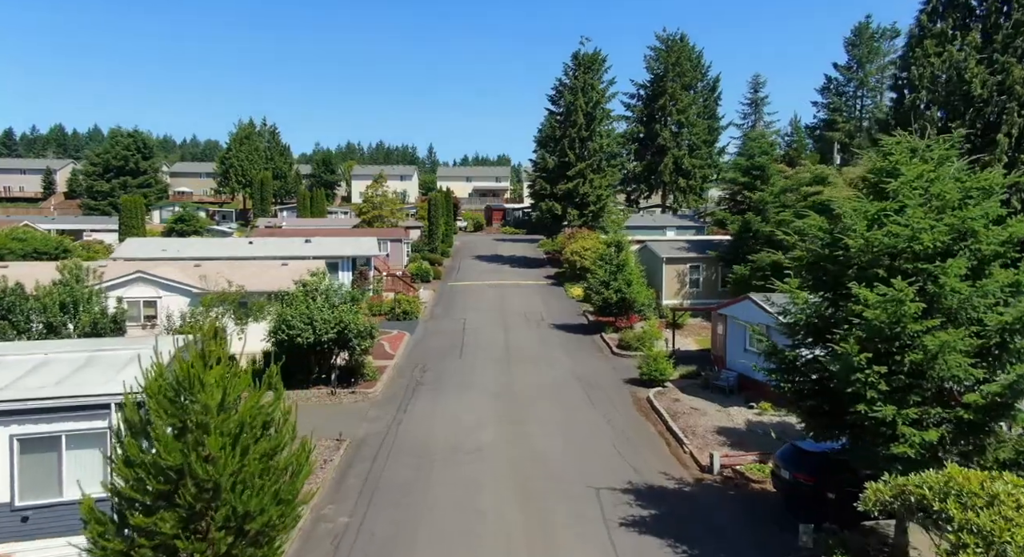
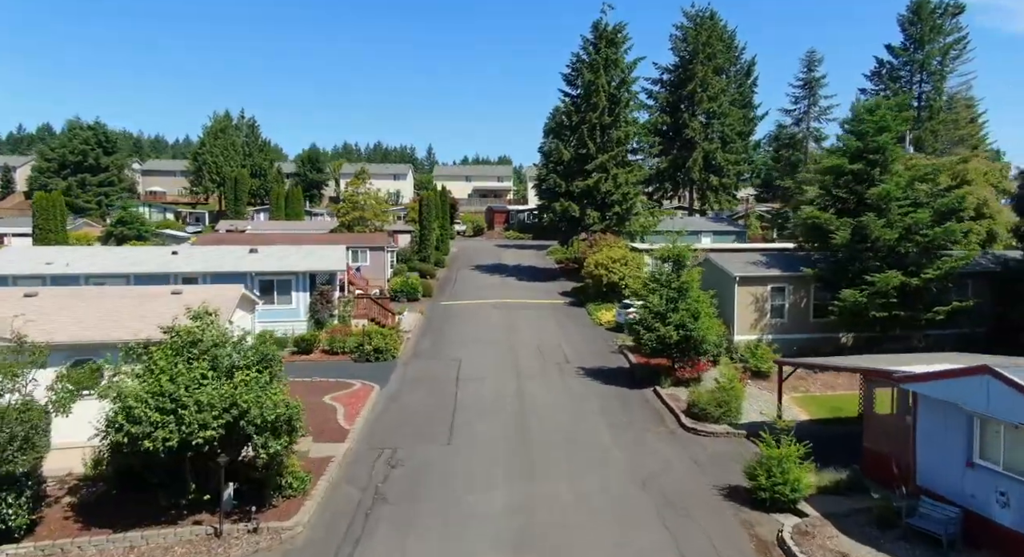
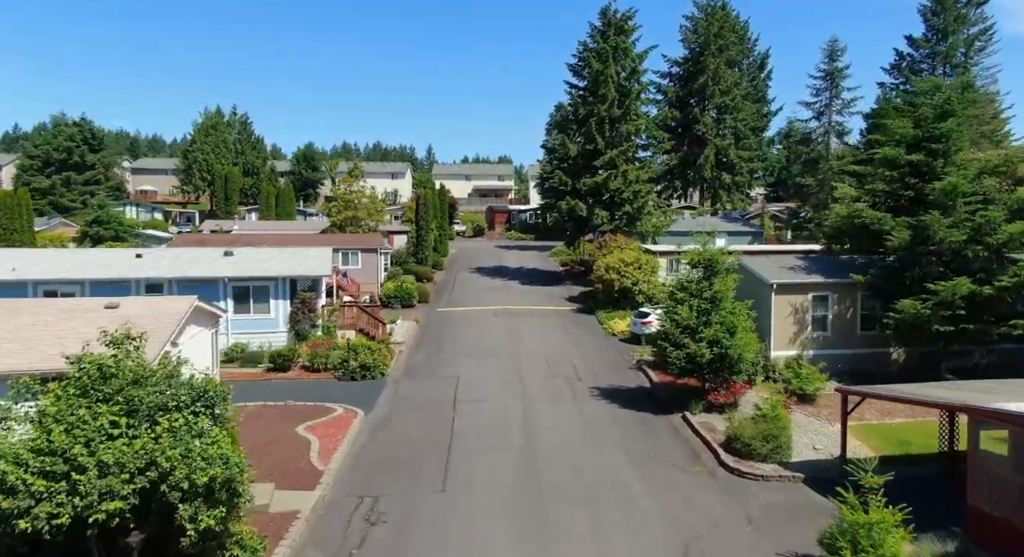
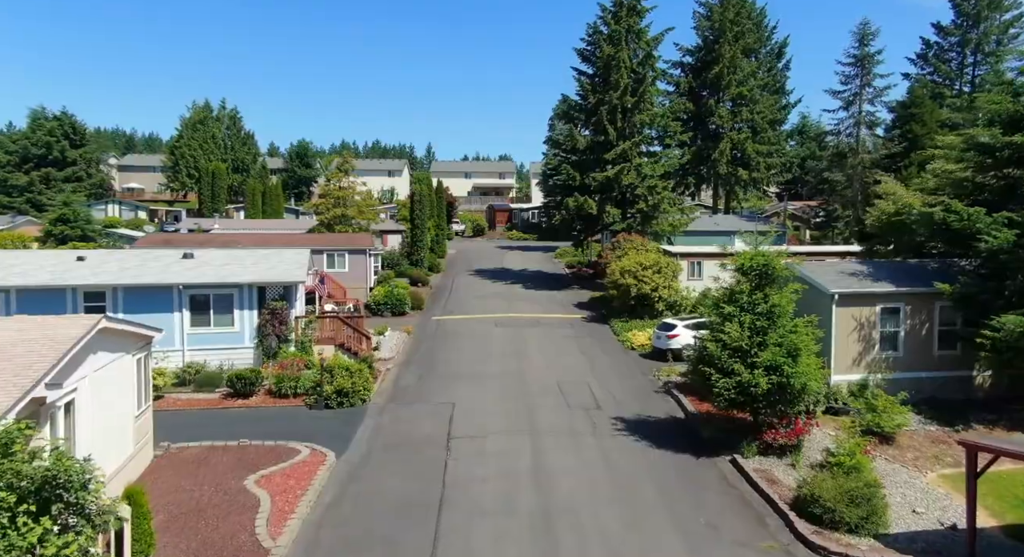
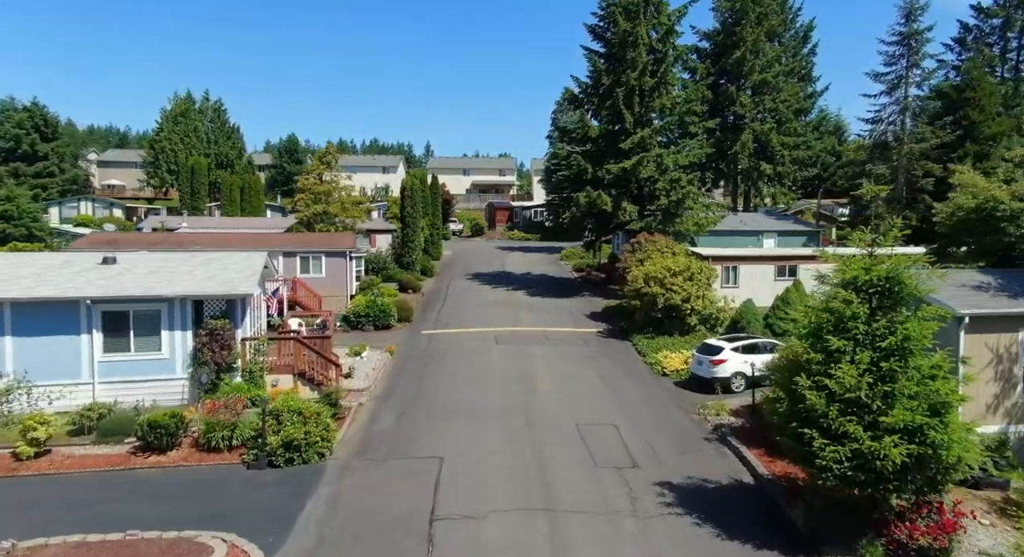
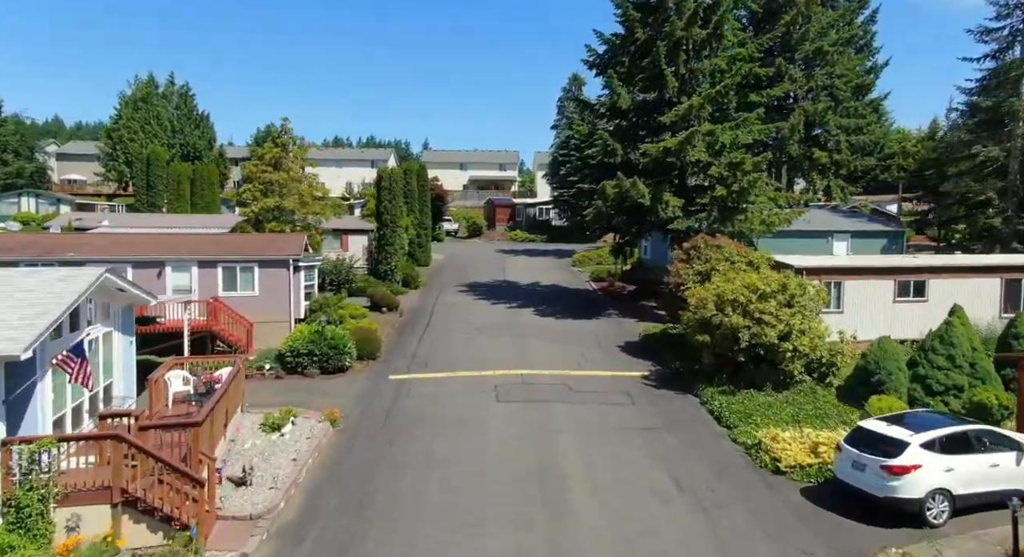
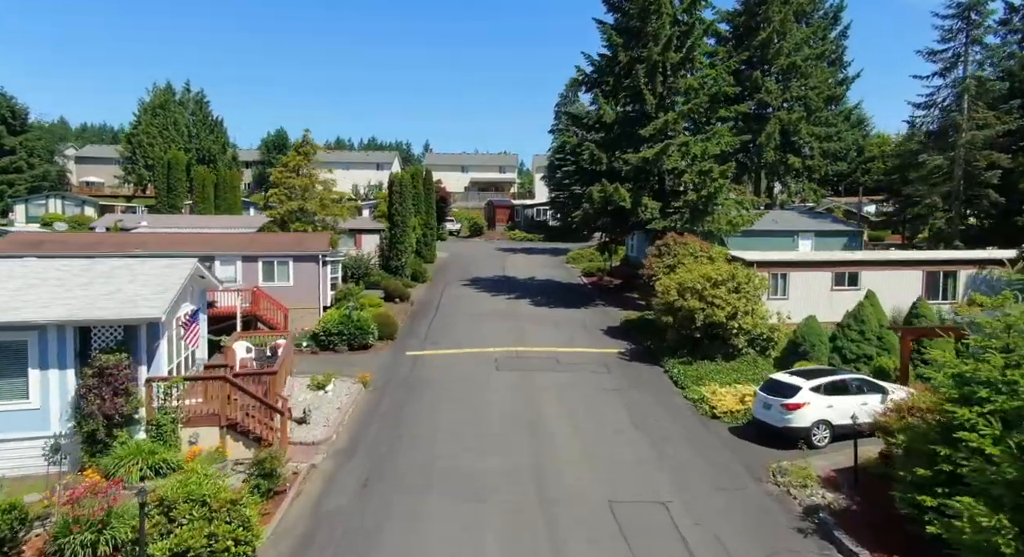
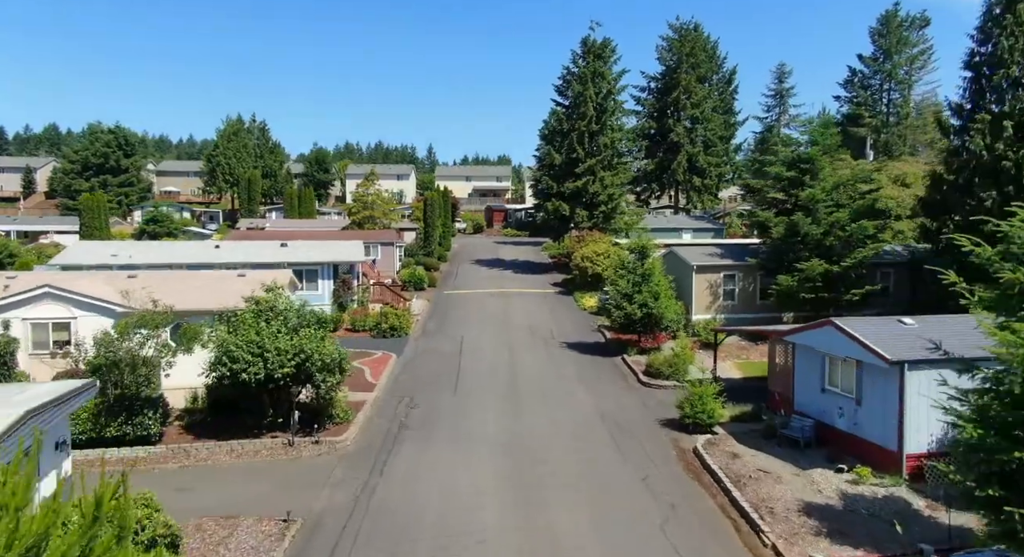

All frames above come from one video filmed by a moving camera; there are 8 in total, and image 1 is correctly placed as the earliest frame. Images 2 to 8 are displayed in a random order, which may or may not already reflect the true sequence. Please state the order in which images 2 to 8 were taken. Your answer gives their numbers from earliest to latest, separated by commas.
8, 2, 3, 4, 5, 7, 6
